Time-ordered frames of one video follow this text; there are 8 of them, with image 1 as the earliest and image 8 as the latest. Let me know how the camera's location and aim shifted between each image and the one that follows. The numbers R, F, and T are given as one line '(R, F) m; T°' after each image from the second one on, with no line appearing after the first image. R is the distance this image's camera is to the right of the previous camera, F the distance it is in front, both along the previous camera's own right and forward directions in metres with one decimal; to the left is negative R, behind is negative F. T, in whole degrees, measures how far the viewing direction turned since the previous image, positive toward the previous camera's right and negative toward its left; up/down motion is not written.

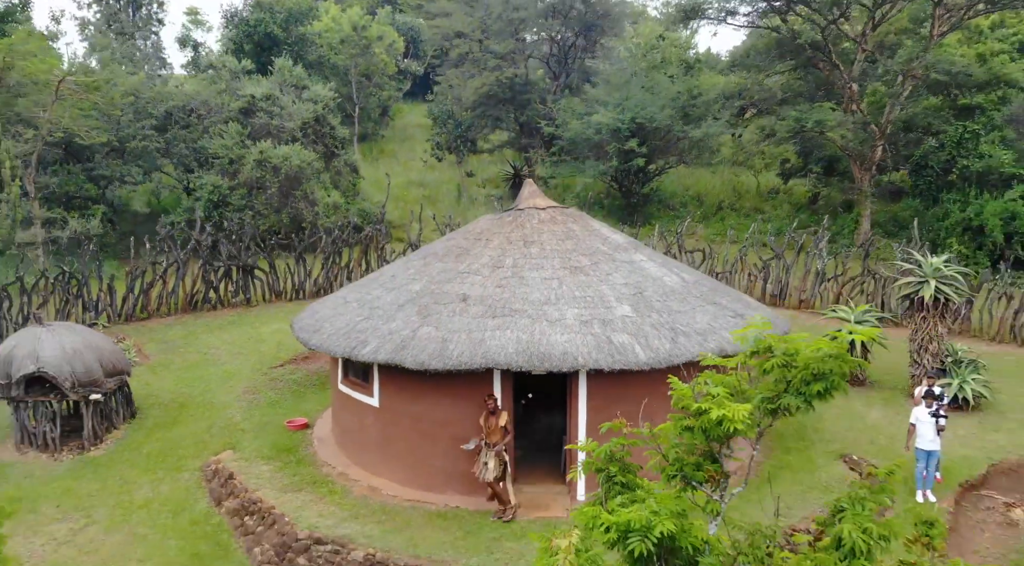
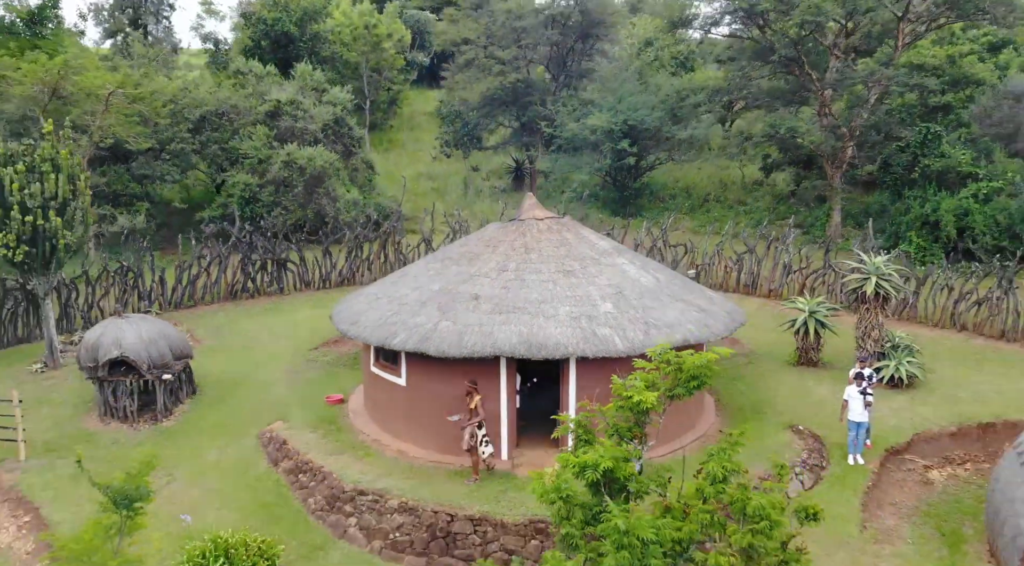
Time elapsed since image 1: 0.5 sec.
(0.0, -2.2) m; 0°
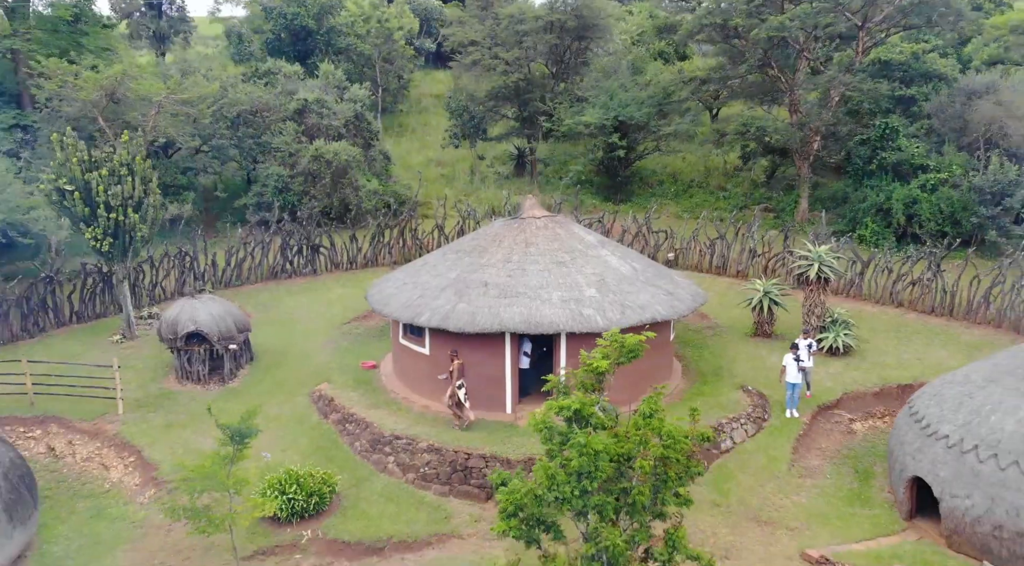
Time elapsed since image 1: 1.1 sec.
(0.0, -3.0) m; 0°
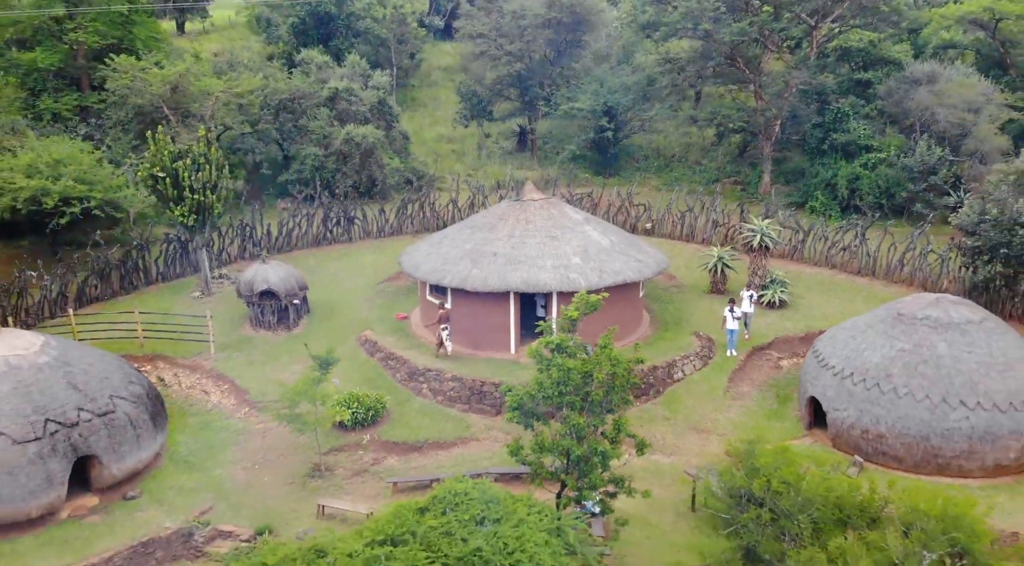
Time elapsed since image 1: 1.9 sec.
(0.0, -4.6) m; 0°
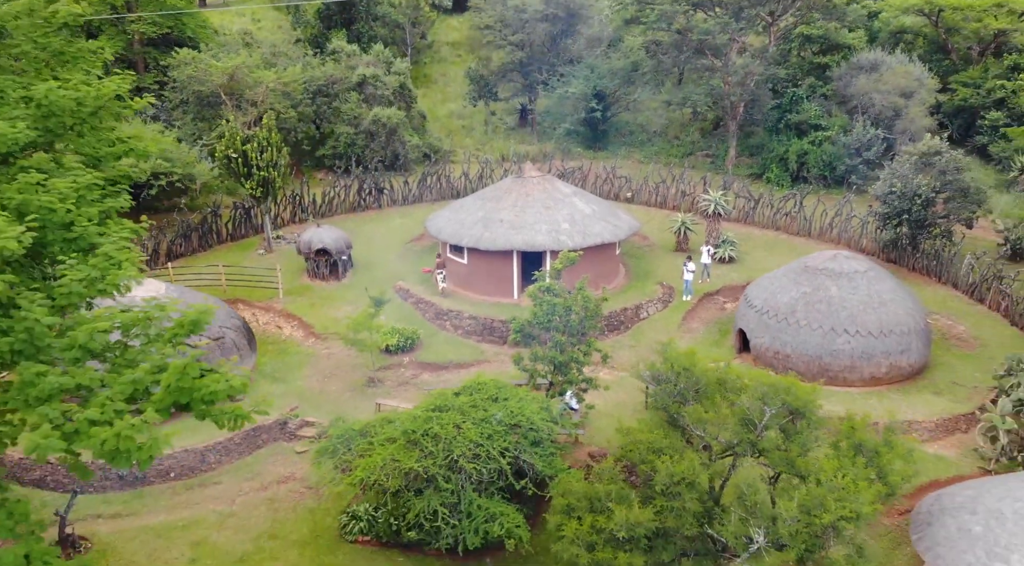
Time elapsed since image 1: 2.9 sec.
(0.0, -5.8) m; 0°
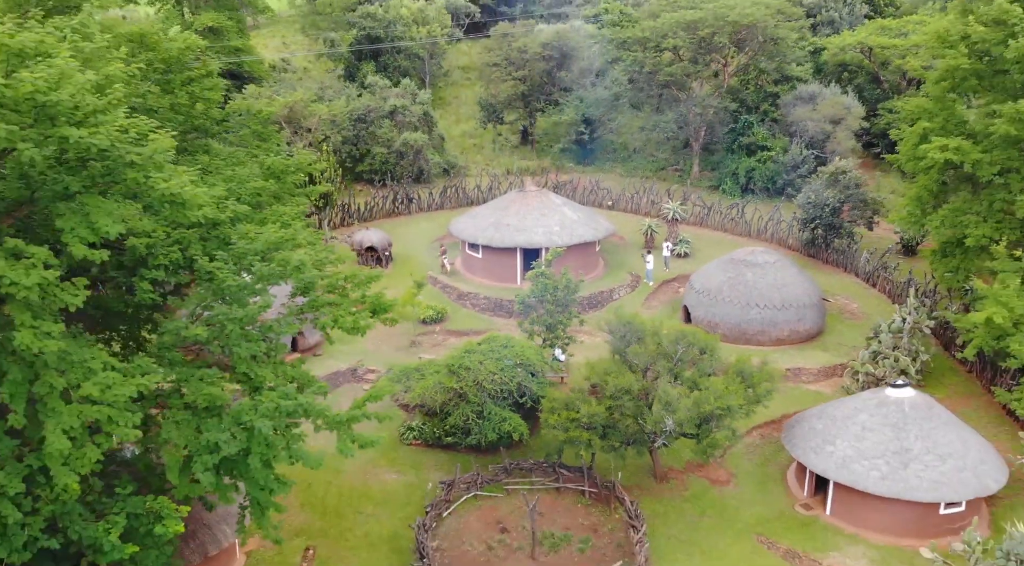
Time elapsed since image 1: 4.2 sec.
(-0.1, -8.4) m; 0°
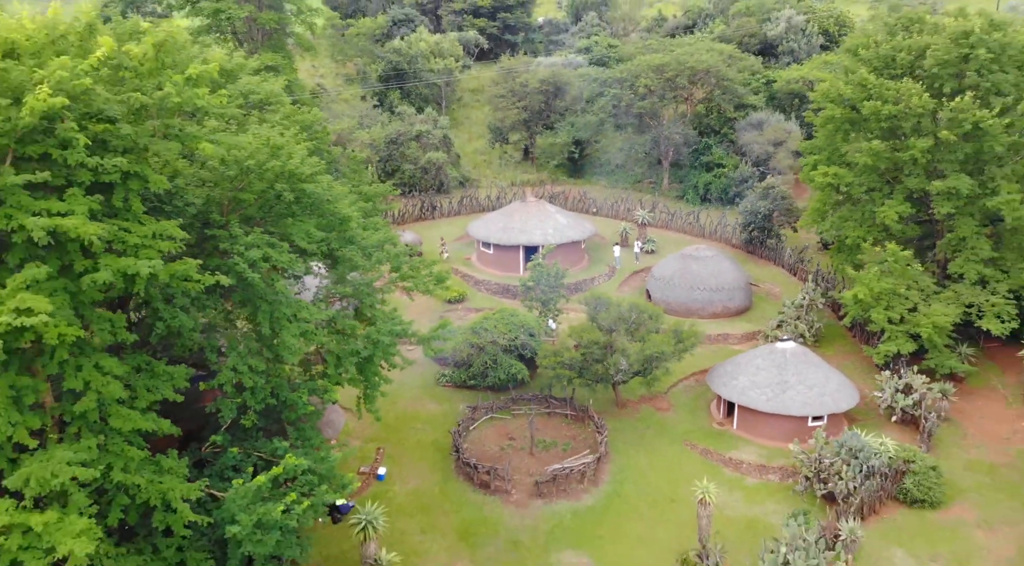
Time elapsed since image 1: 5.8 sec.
(-0.2, -10.5) m; 0°
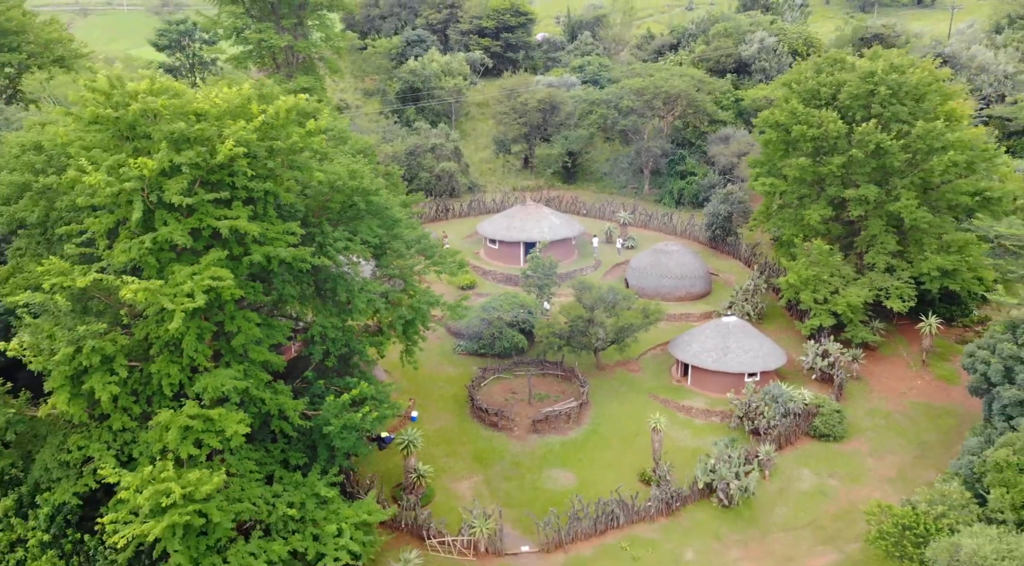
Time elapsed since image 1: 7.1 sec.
(-0.1, -9.2) m; 0°
